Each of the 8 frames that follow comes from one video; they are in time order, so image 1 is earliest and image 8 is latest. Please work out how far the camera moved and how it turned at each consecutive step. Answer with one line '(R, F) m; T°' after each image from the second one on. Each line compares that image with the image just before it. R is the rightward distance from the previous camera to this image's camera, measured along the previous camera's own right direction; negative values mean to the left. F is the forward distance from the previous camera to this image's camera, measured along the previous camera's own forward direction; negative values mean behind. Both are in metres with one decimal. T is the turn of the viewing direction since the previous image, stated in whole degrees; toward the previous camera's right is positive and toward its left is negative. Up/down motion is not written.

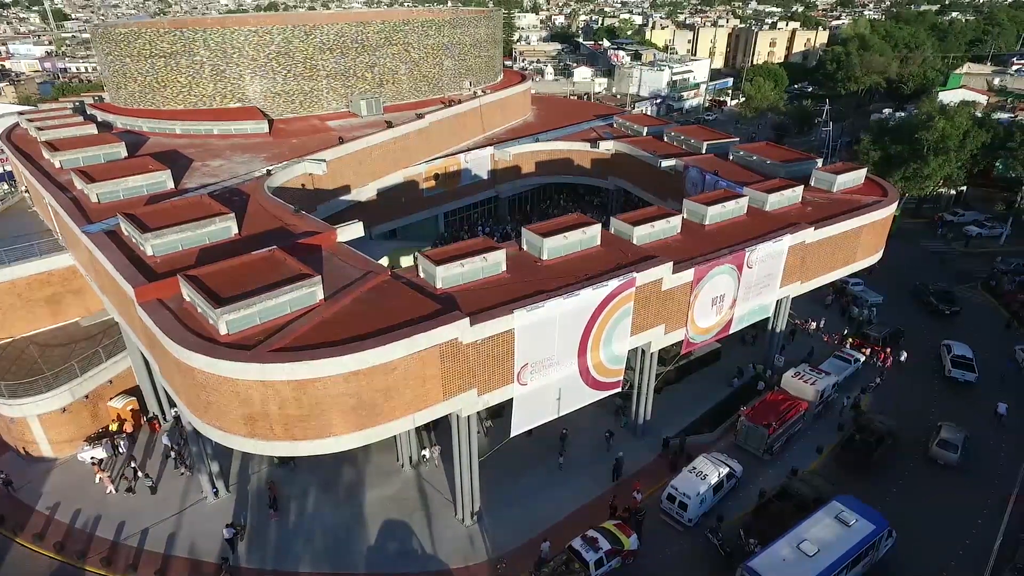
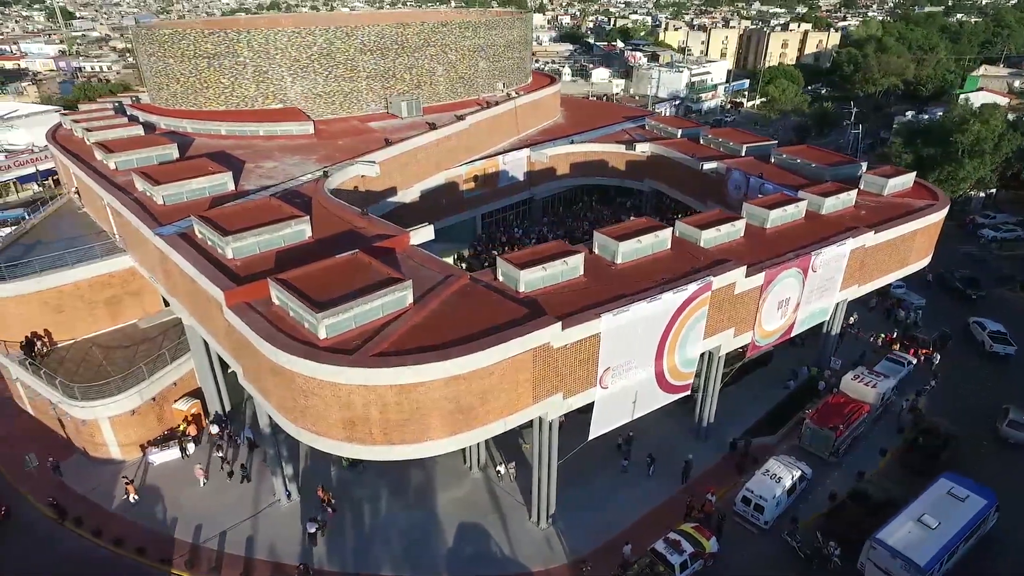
(-3.0, -0.1) m; 0°
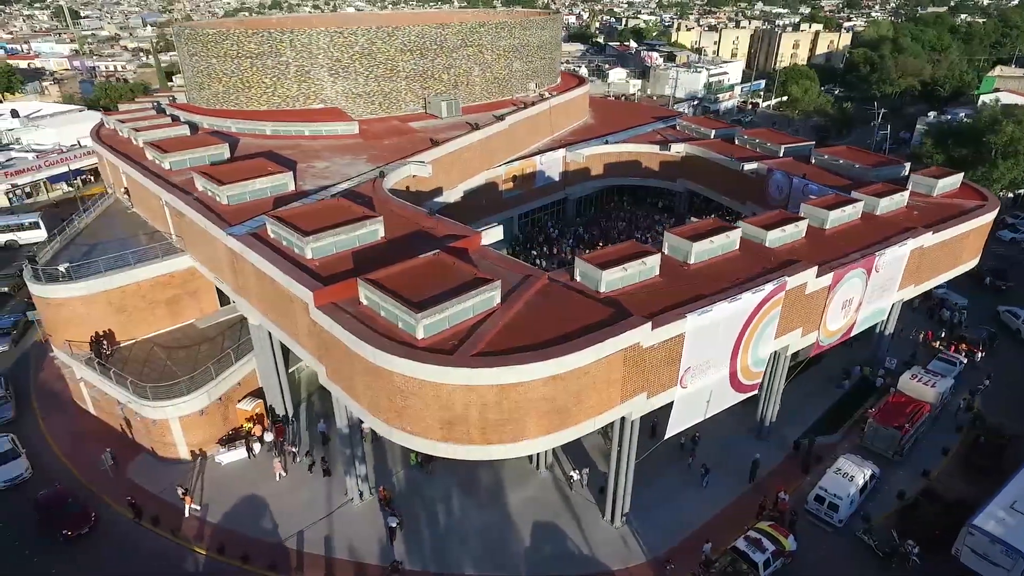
(-3.0, -0.1) m; 0°
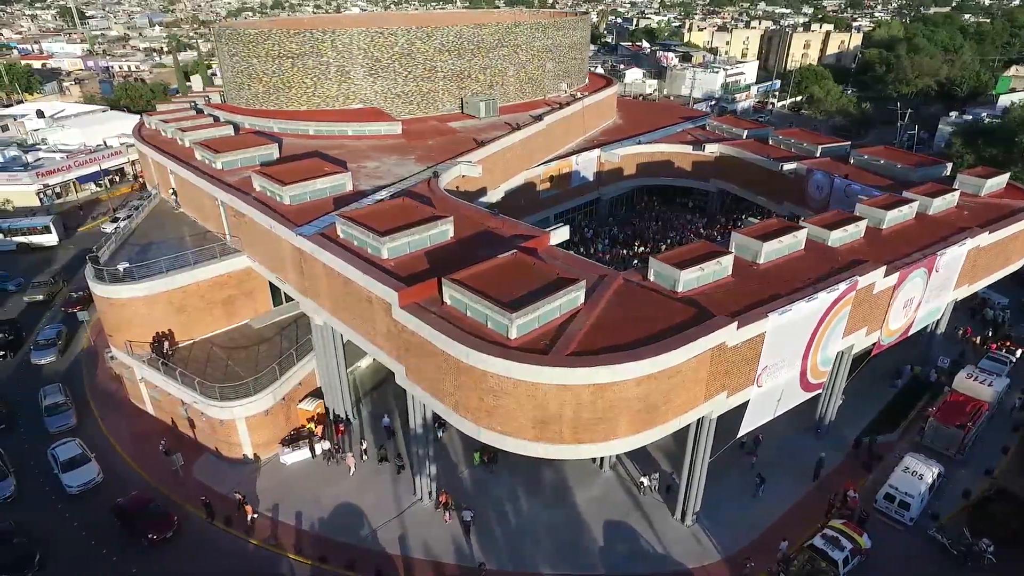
(-2.8, -0.1) m; 0°
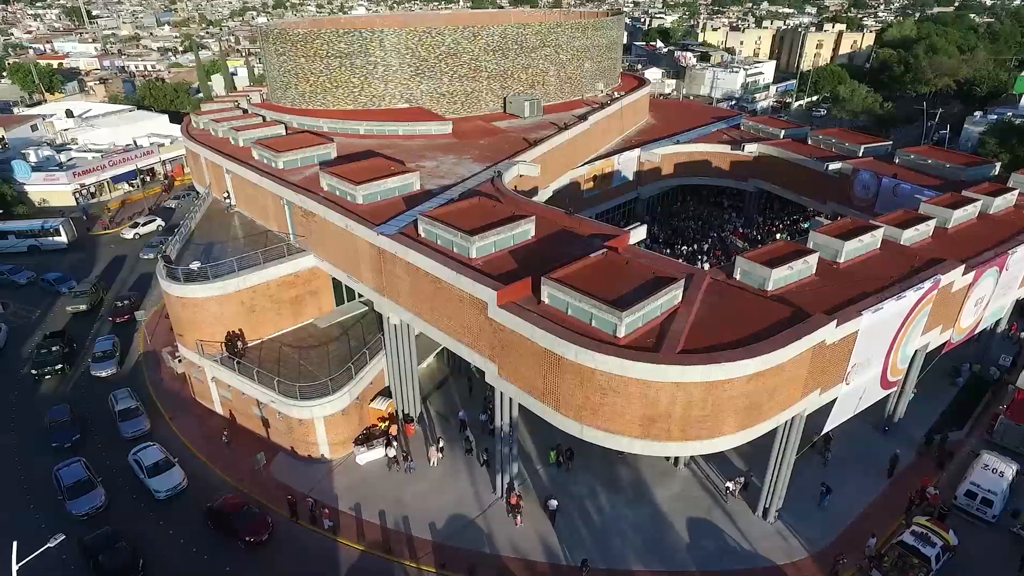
(-3.3, -0.1) m; 0°
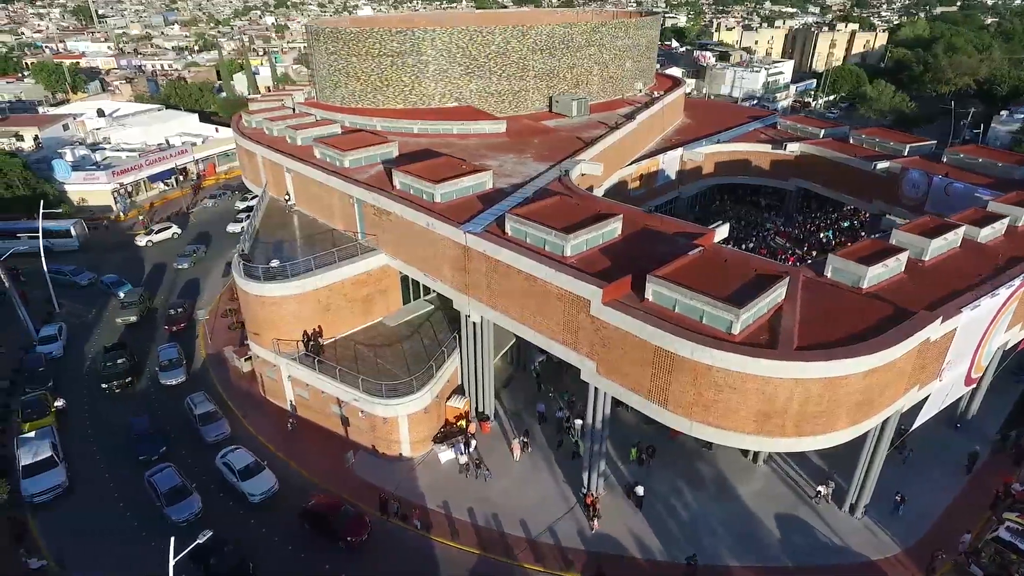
(-3.6, -0.1) m; 0°
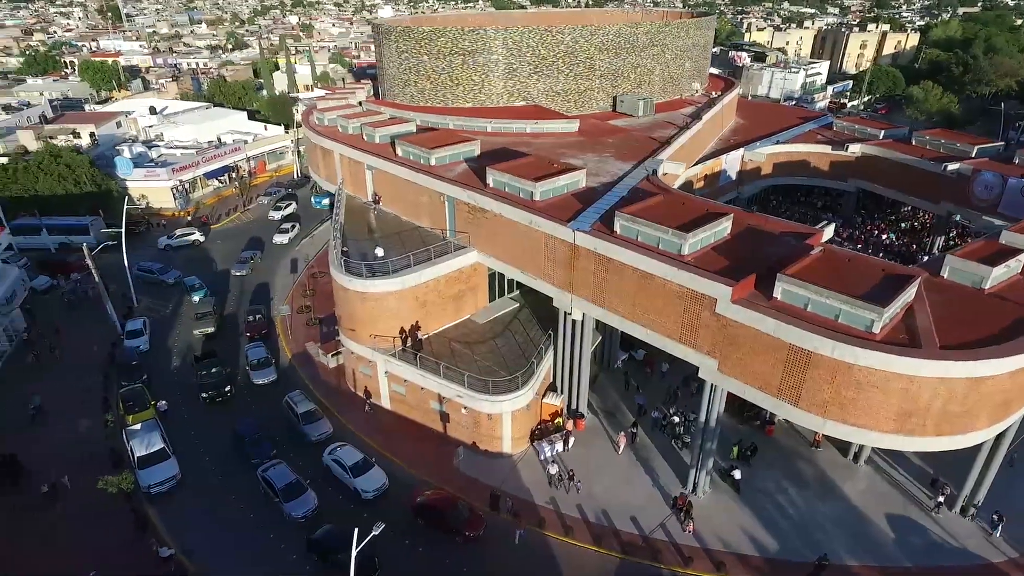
(-4.1, -0.1) m; -1°
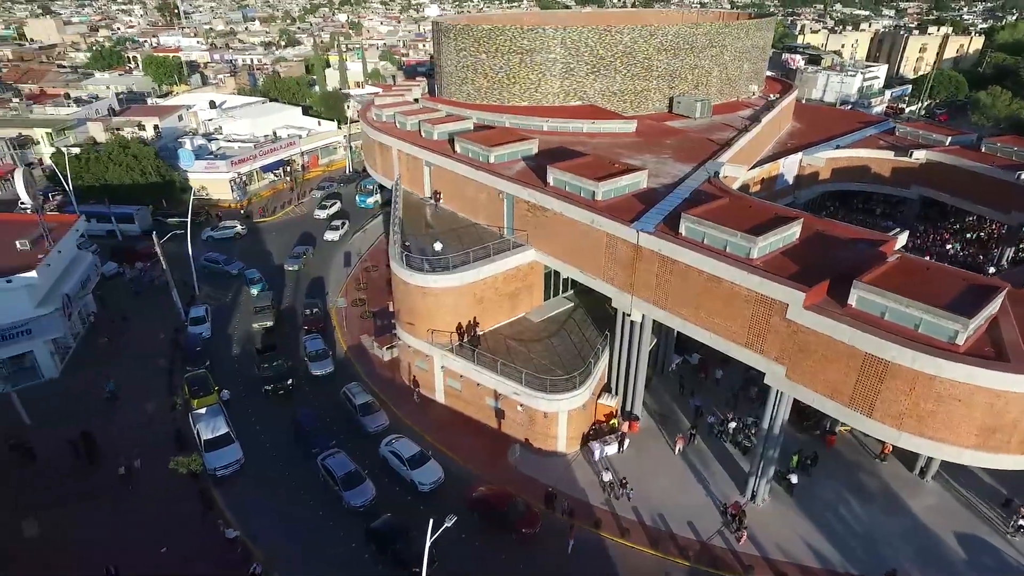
(-1.1, 0.0) m; -3°
